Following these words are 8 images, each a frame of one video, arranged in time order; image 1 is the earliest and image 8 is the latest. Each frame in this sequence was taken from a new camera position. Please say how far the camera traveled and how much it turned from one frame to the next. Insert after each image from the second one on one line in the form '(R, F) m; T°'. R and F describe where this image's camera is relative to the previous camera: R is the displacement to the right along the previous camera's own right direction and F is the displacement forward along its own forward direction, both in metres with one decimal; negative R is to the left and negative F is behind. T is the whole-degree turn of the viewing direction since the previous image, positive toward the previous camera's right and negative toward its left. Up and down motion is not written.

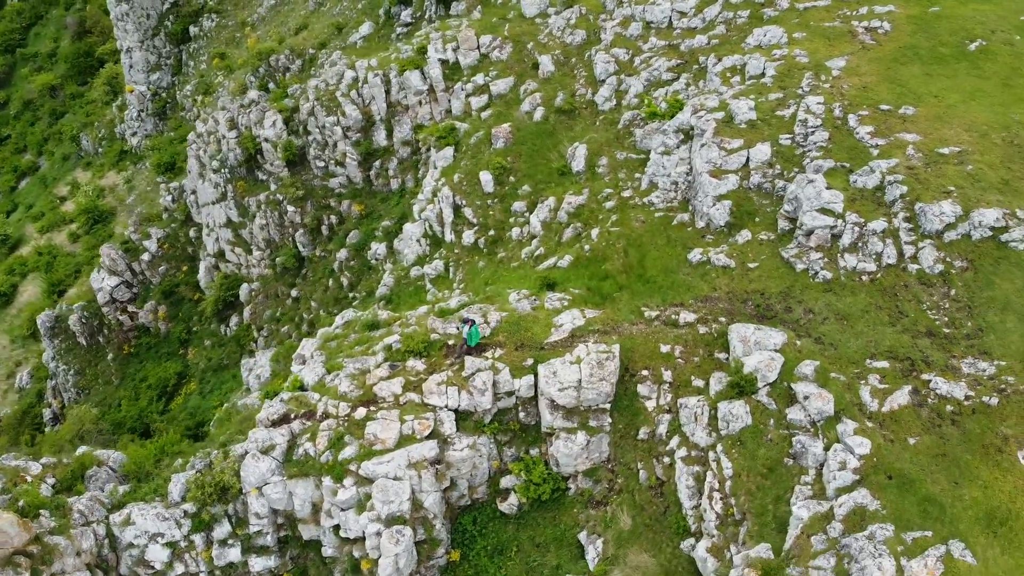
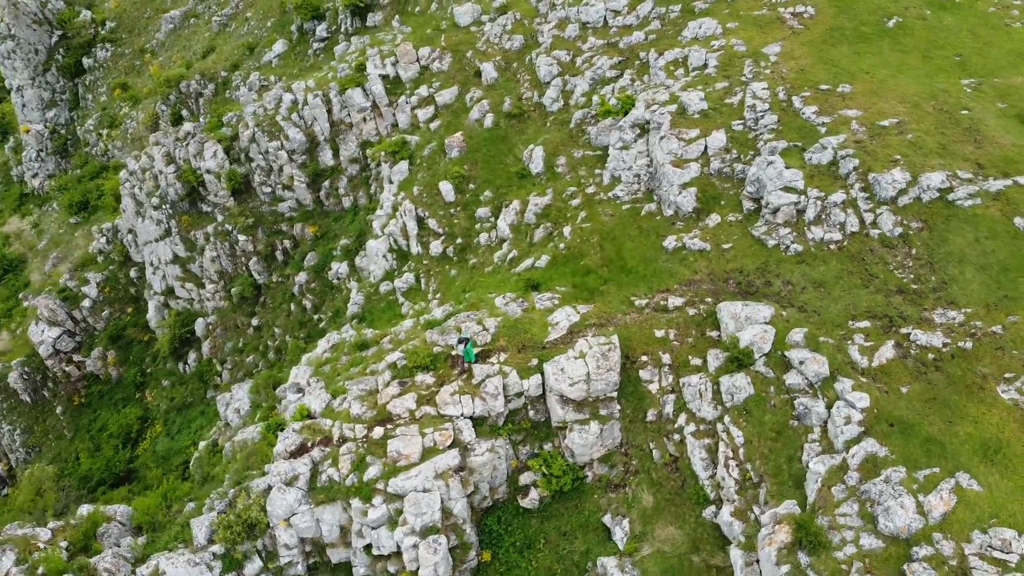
(-2.4, -0.8) m; +6°
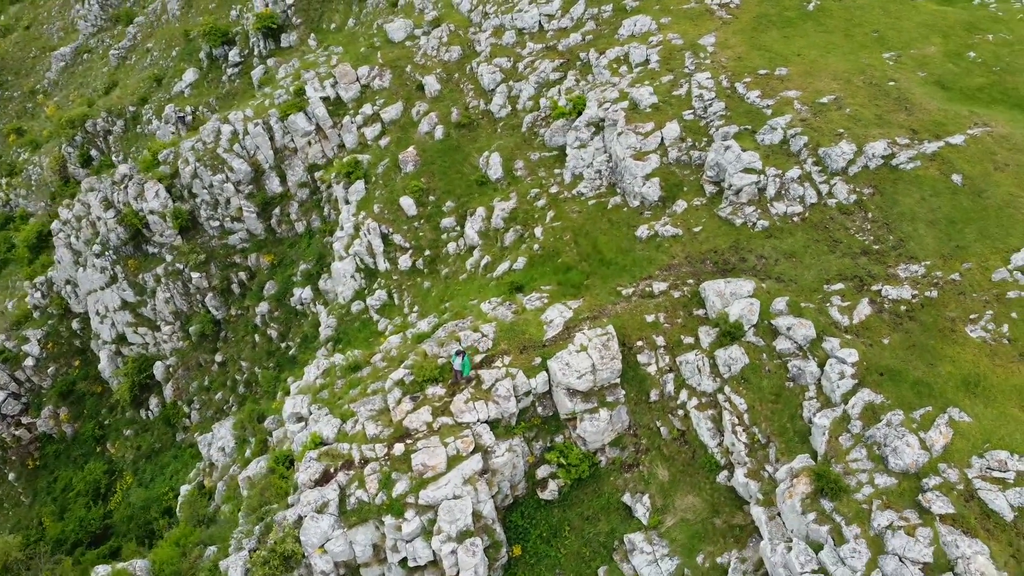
(-2.5, -0.9) m; +6°
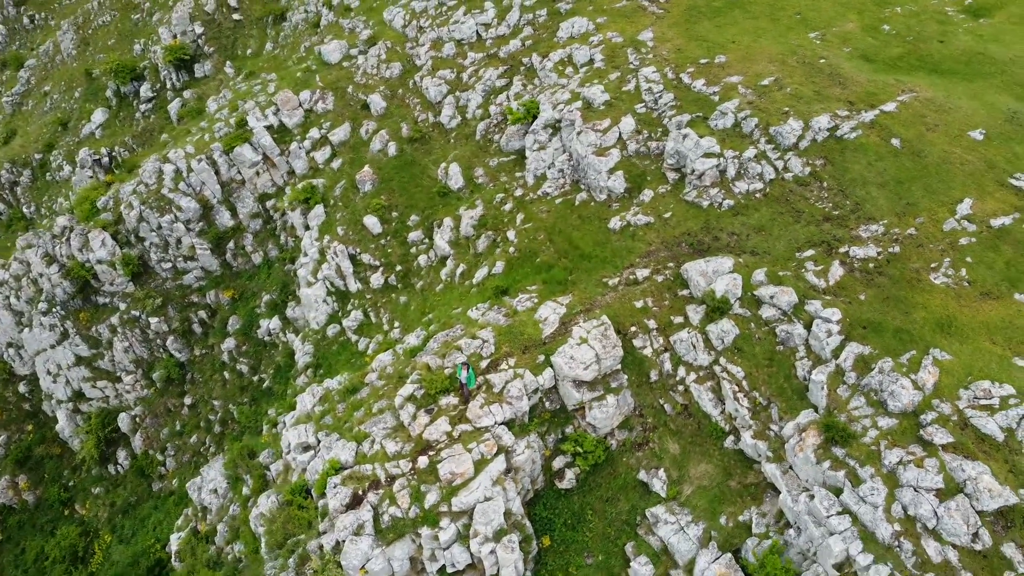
(-2.7, -0.8) m; +6°
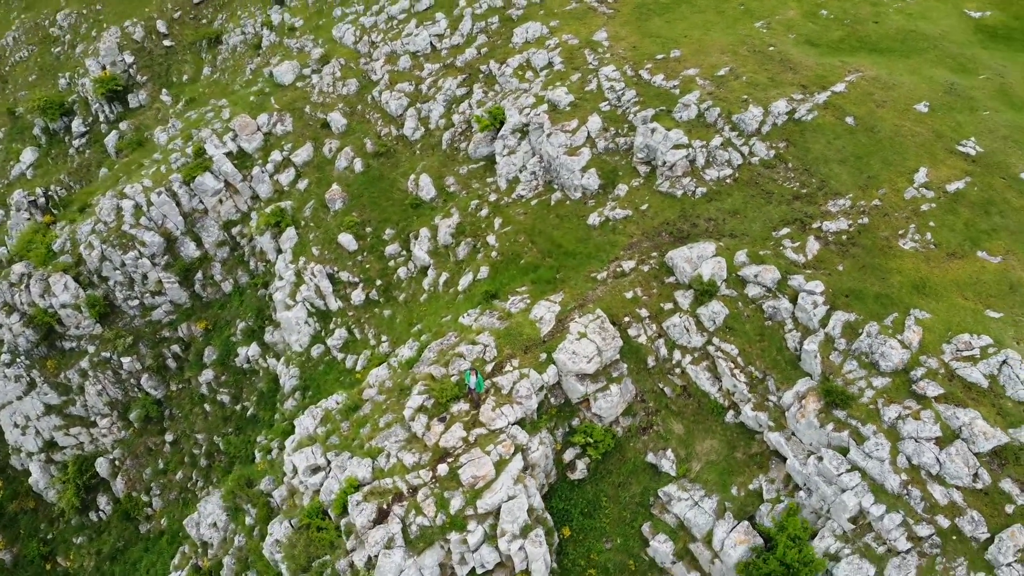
(-2.2, -0.6) m; +5°
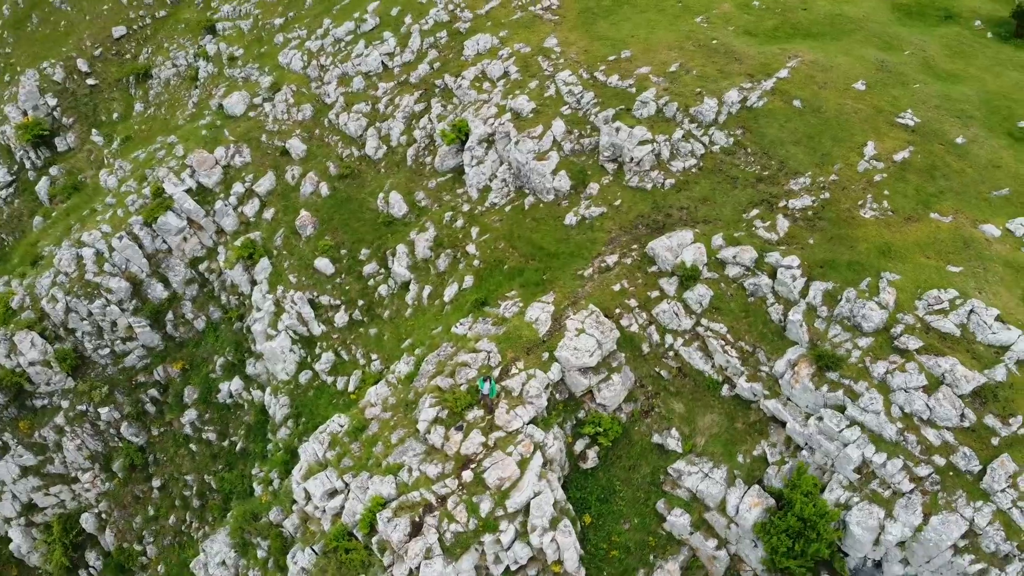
(-2.6, -0.9) m; +6°
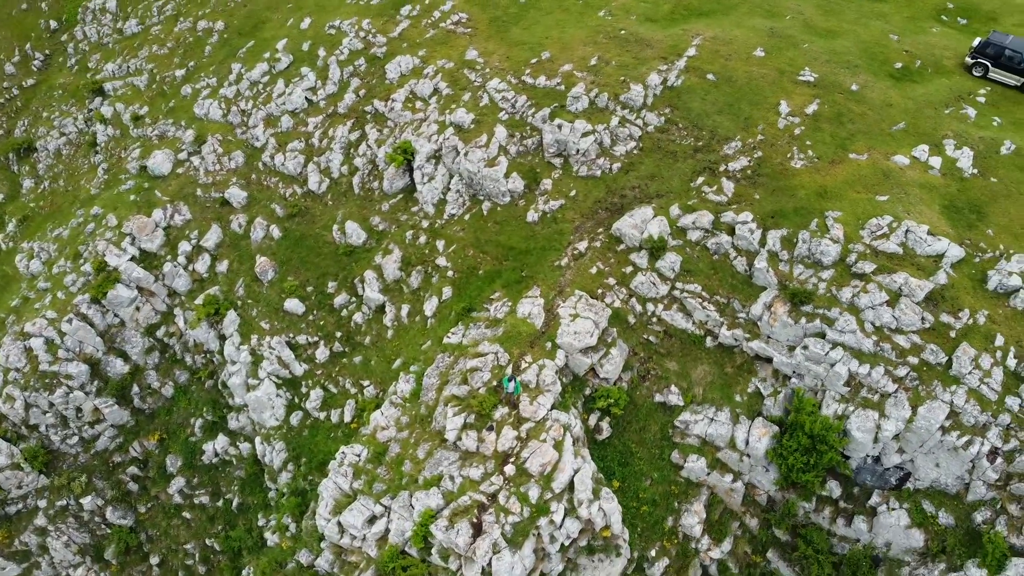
(-4.8, -1.4) m; +10°
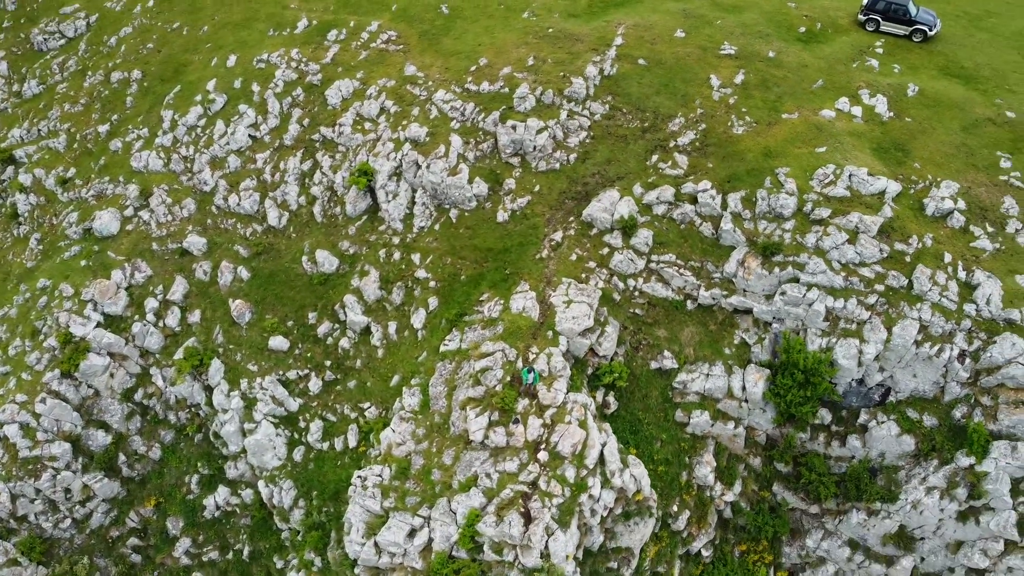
(-4.3, -0.9) m; +8°
